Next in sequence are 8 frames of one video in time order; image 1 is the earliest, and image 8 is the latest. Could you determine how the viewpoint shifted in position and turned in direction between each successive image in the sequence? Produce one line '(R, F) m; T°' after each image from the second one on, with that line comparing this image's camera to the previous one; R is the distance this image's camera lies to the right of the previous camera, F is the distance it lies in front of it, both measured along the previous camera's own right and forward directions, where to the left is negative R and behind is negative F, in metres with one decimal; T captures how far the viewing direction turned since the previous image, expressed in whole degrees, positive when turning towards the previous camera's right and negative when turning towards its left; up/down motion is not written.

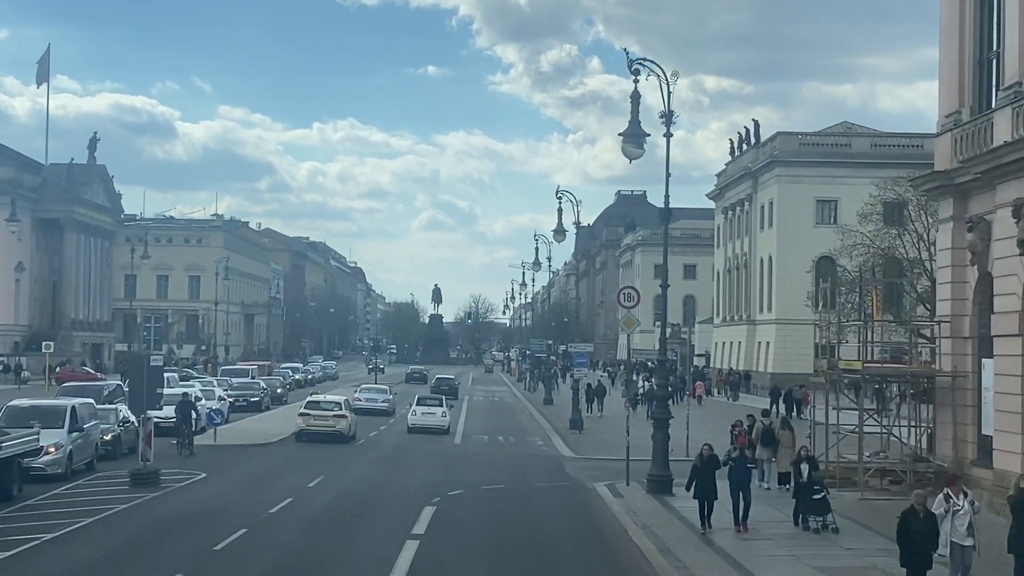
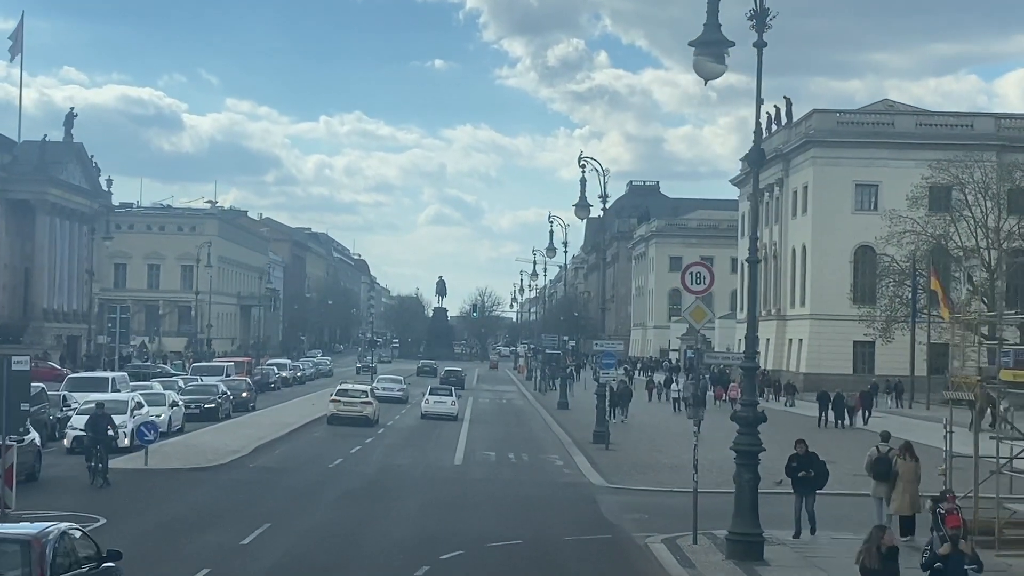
(-0.2, +7.3) m; 0°
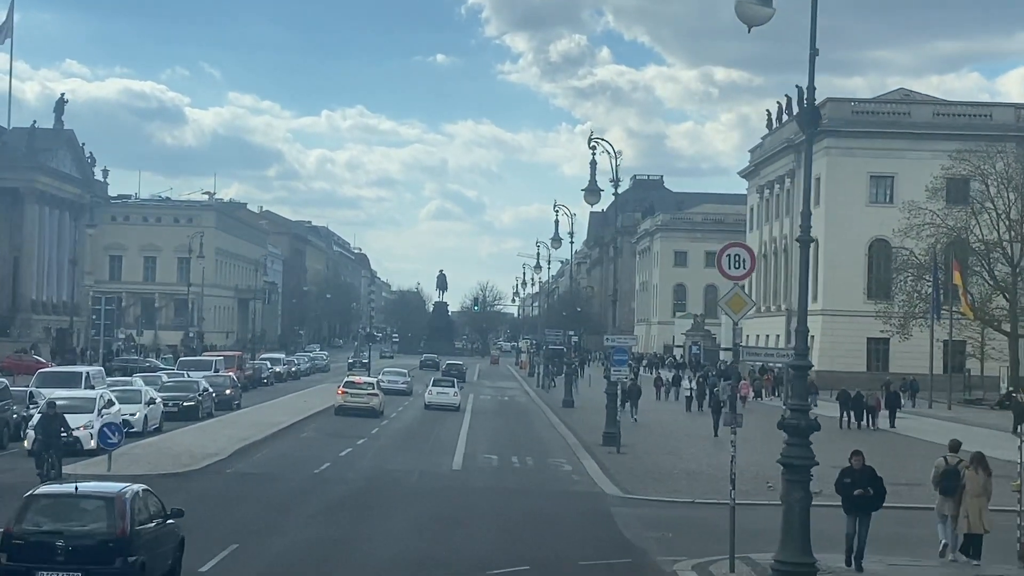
(-0.1, +2.5) m; 0°
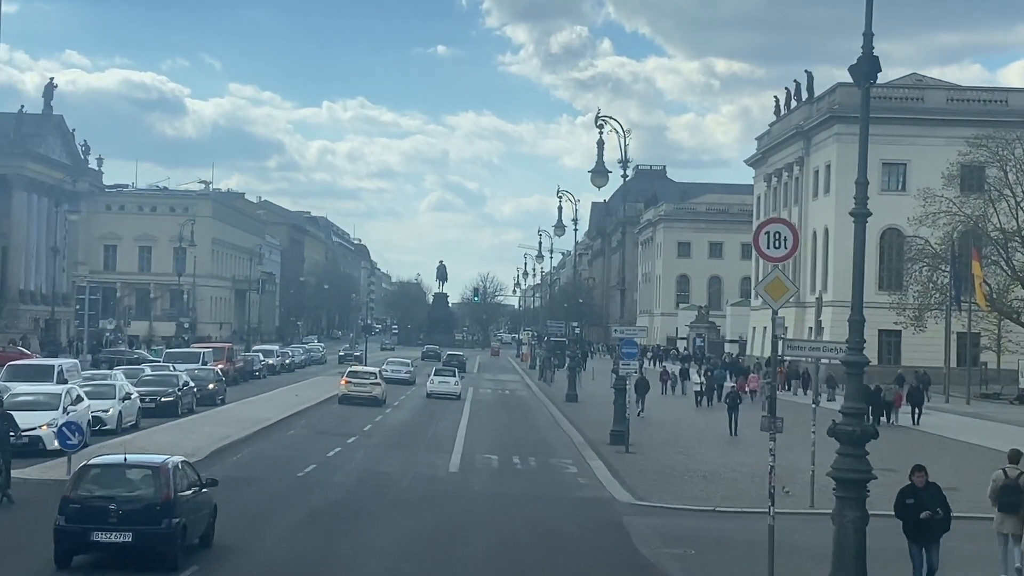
(0.0, +2.2) m; 0°
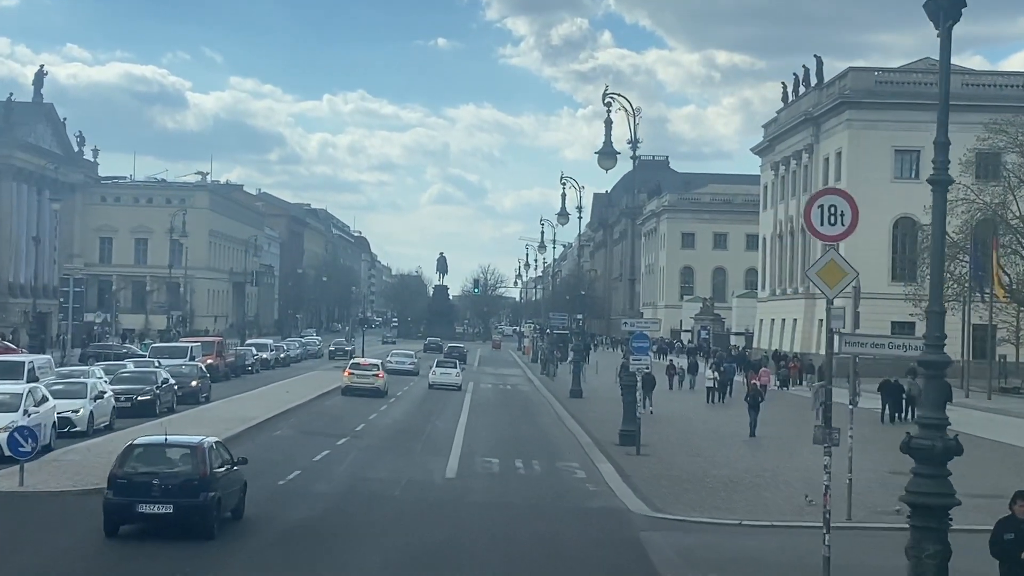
(0.0, +2.1) m; 0°
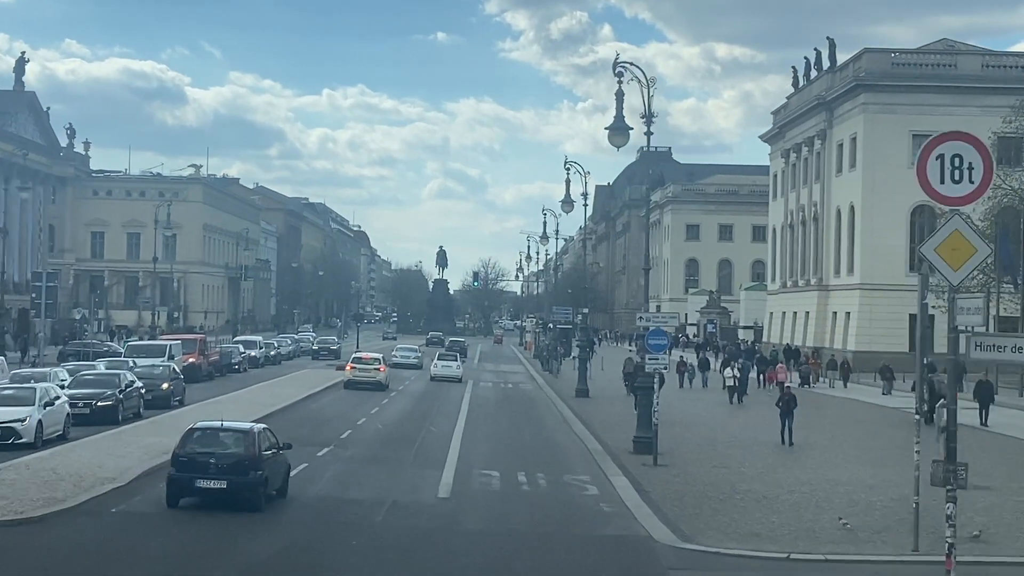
(0.0, +3.0) m; 0°
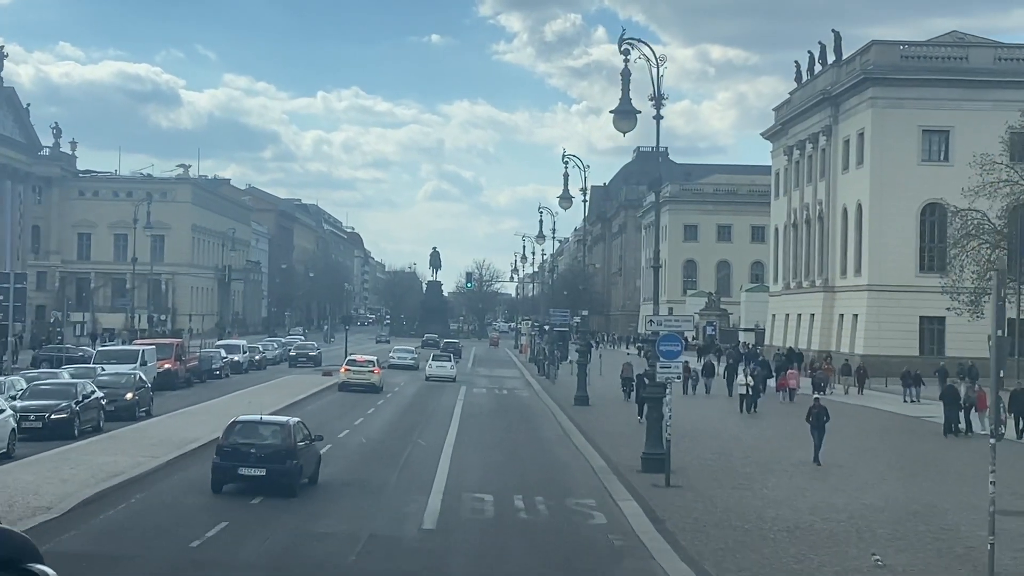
(0.0, +2.6) m; 0°
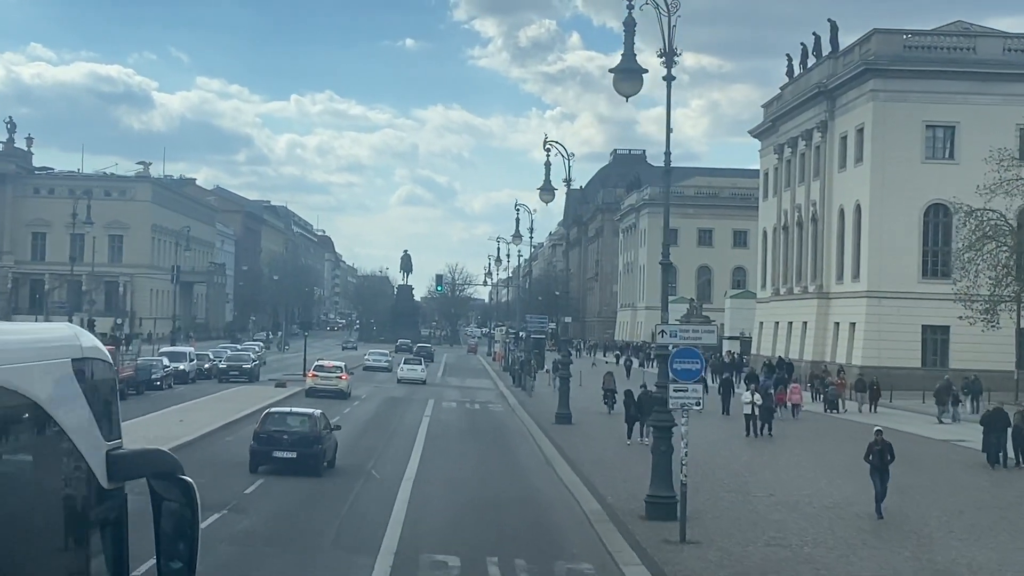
(0.0, +4.8) m; +1°
